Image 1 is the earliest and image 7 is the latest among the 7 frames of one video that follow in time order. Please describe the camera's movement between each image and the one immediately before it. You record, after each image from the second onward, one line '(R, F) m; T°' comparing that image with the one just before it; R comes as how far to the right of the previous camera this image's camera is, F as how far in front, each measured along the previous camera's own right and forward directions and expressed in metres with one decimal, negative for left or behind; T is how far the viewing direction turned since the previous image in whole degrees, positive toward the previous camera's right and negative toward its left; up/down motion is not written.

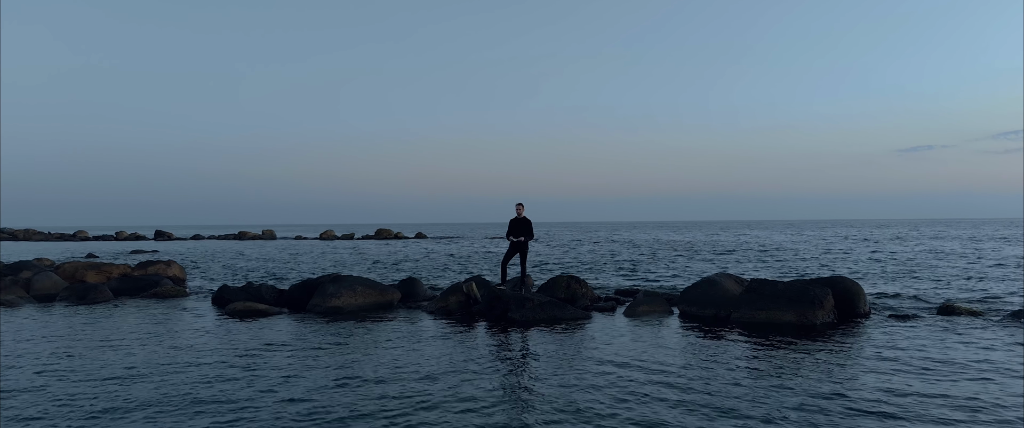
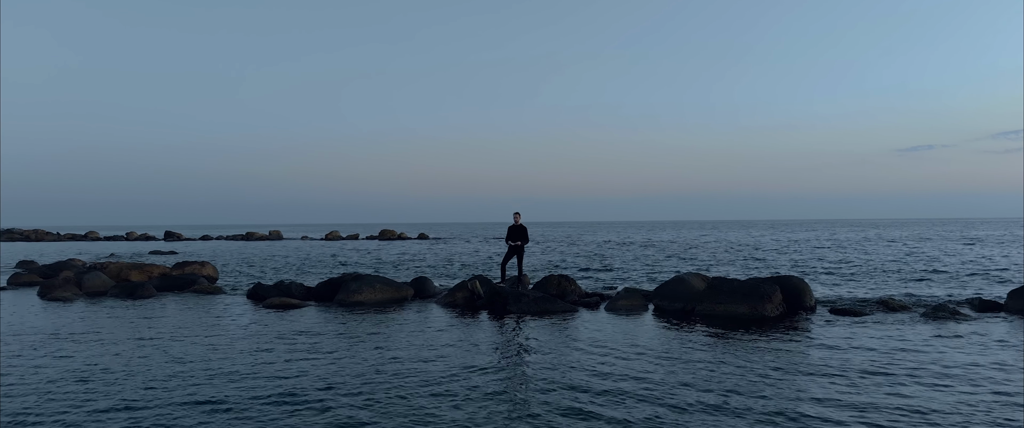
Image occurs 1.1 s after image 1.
(+0.1, -2.0) m; 0°
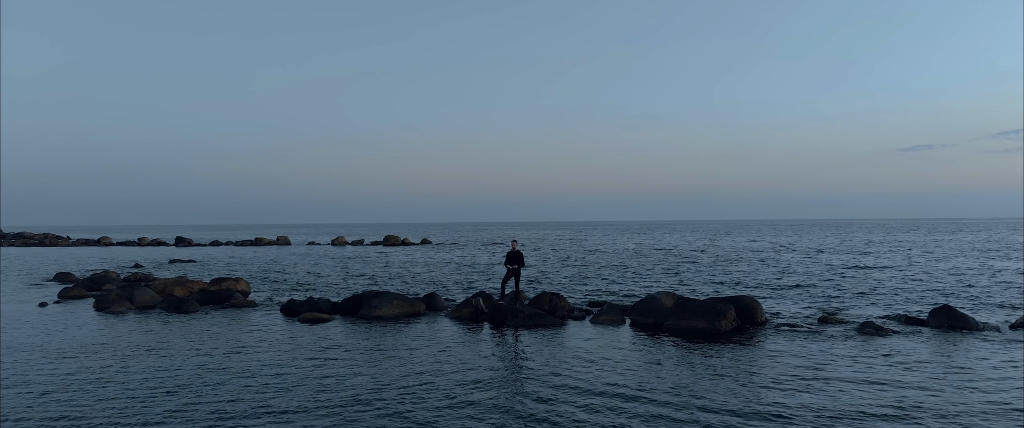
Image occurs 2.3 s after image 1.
(+0.1, -2.6) m; 0°
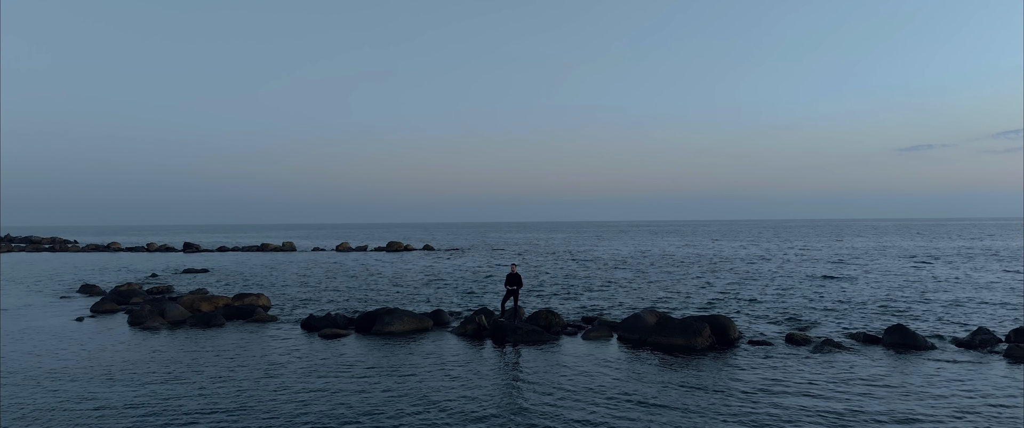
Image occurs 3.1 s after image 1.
(0.0, -1.9) m; 0°
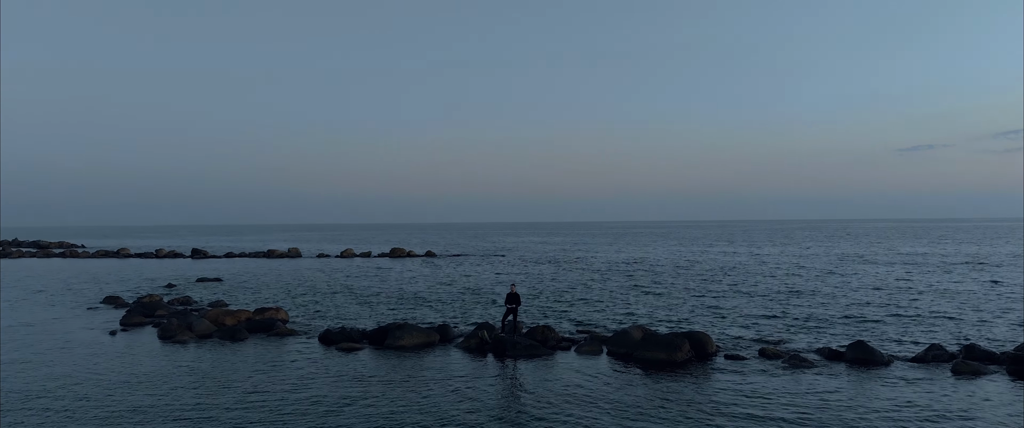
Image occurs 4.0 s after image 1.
(0.0, -2.0) m; 0°
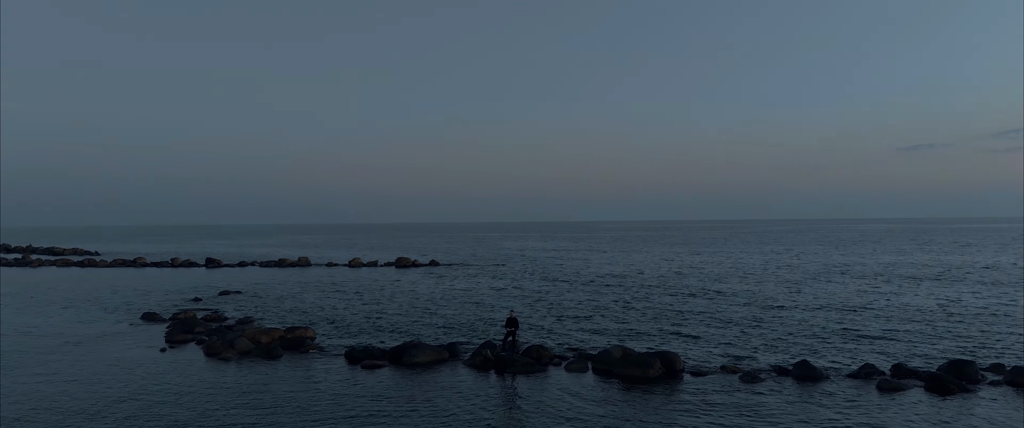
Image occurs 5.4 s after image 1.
(+0.1, -3.7) m; 0°
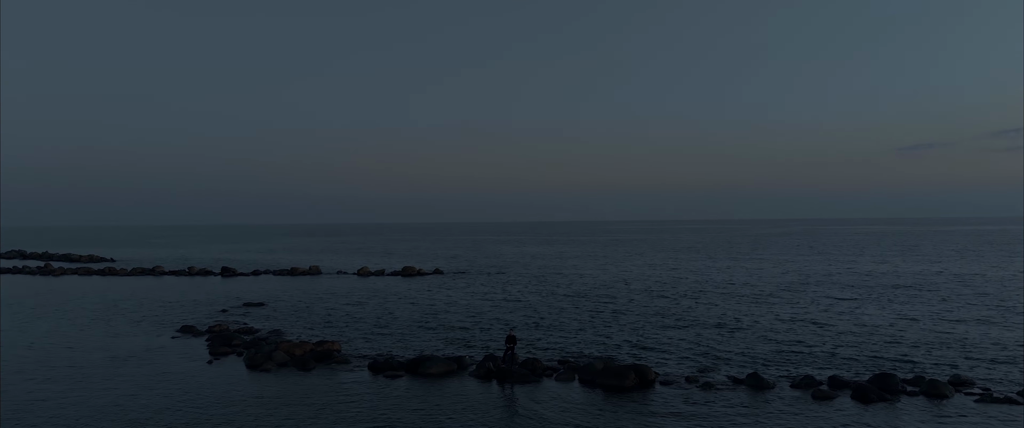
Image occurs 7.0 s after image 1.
(+0.1, -4.6) m; 0°
